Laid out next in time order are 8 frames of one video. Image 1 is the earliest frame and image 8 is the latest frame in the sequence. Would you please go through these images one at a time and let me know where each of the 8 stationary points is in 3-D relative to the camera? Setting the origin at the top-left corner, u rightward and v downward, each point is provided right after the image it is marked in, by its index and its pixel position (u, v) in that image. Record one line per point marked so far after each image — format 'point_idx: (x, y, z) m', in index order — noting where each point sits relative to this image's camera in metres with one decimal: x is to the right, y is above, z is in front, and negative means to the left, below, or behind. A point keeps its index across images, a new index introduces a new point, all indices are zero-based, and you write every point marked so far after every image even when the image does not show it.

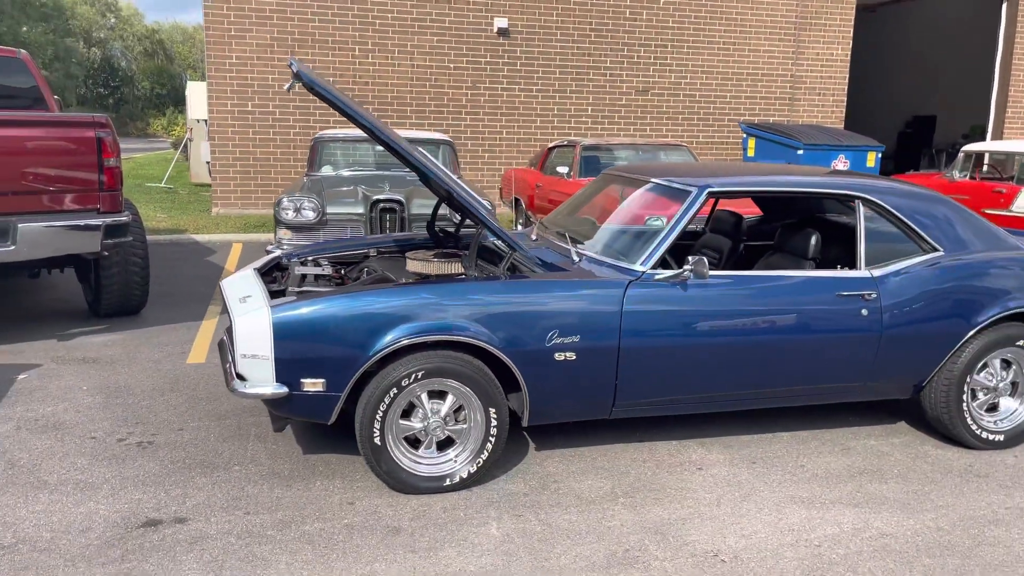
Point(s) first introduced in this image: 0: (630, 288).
0: (+0.5, 0.0, +3.7) m
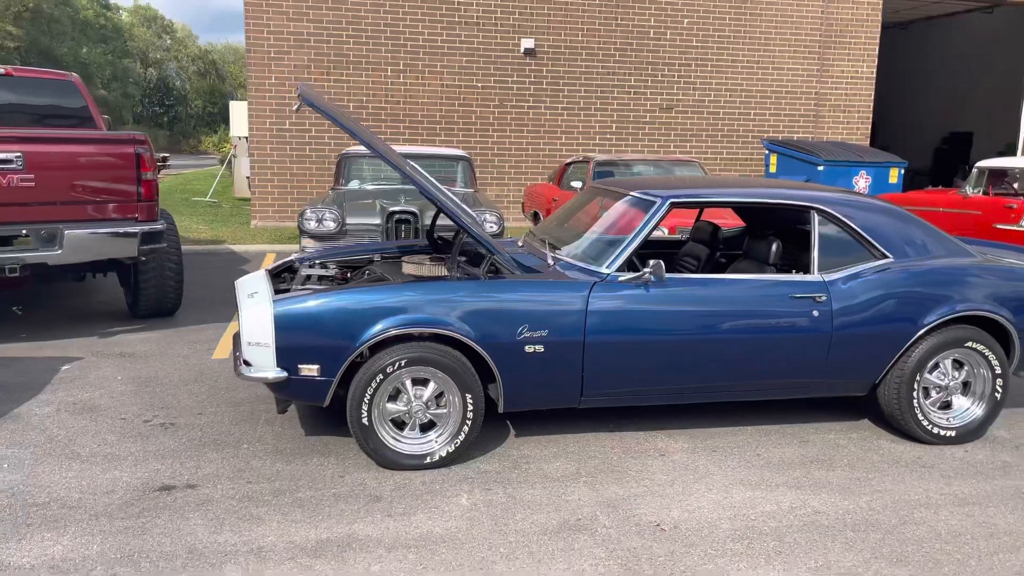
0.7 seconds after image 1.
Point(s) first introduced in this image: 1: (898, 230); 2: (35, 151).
0: (+0.4, 0.0, +4.1) m
1: (+2.0, +0.3, +4.5) m
2: (-3.3, +1.0, +5.9) m
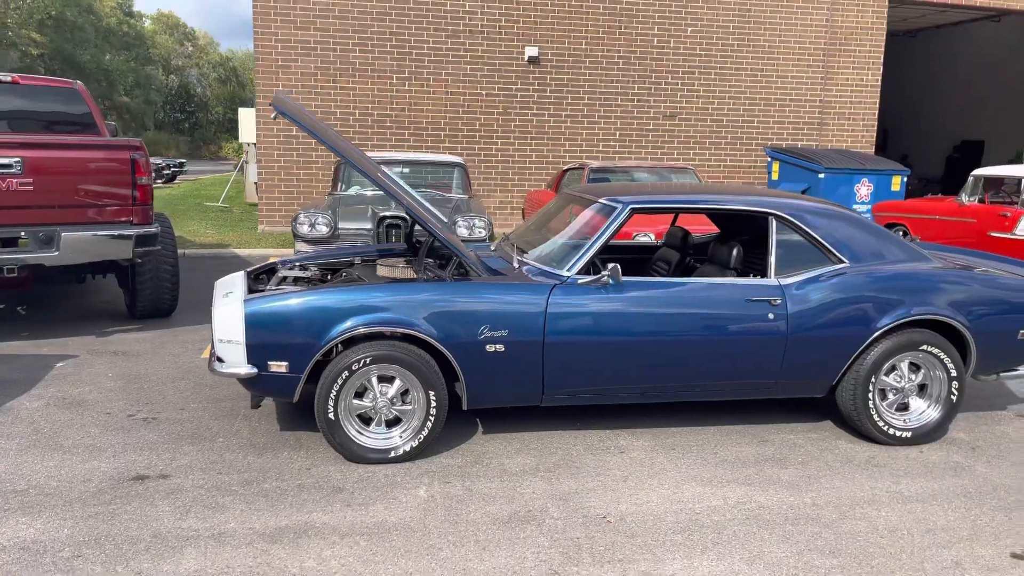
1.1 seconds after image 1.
0: (+0.2, 0.0, +4.3) m
1: (+1.9, +0.3, +4.7) m
2: (-3.5, +1.0, +6.2) m
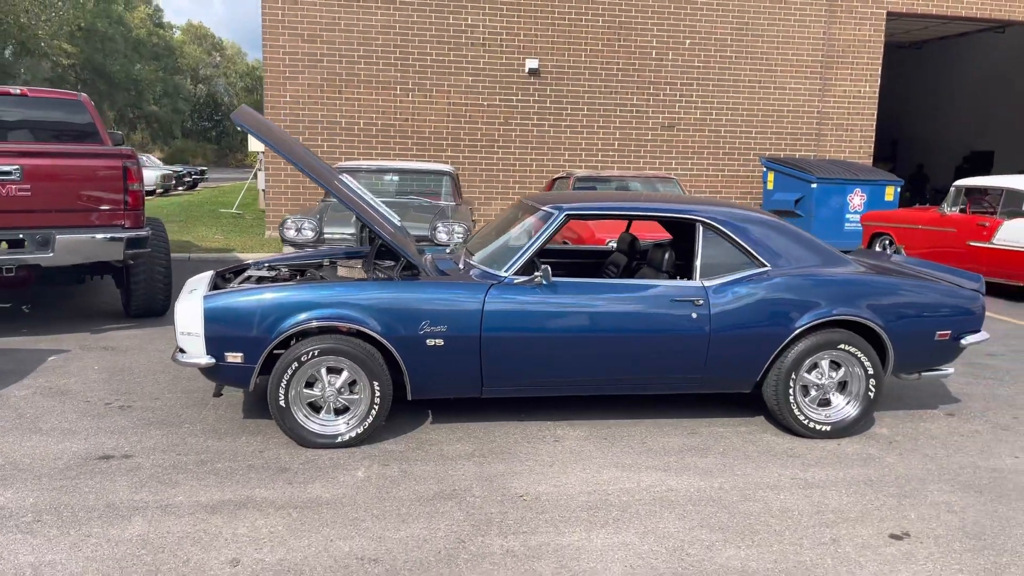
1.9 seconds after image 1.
0: (-0.1, 0.0, +4.6) m
1: (+1.5, +0.3, +5.0) m
2: (-3.8, +1.0, +6.6) m
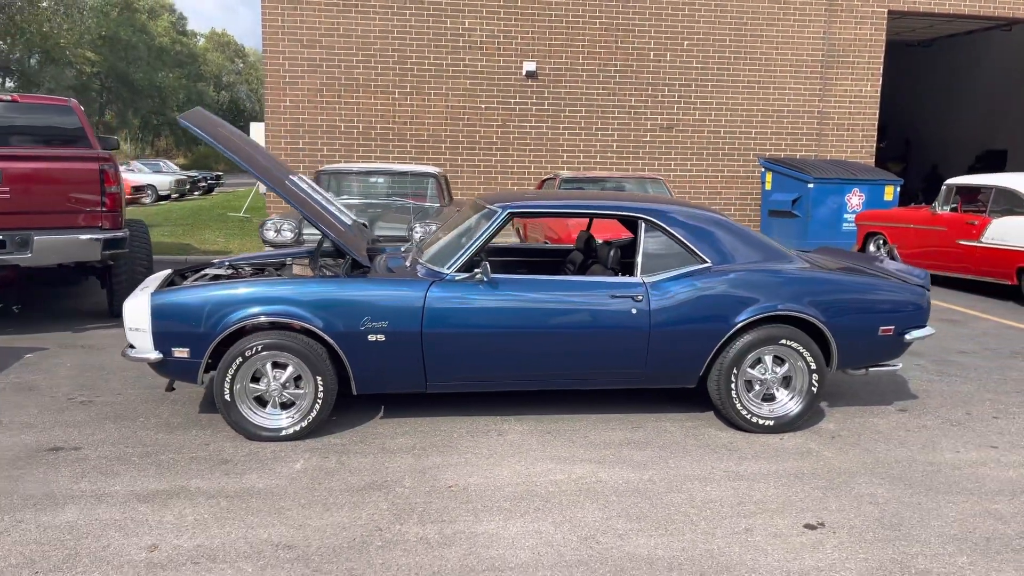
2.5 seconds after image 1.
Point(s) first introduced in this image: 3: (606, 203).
0: (-0.4, 0.0, +4.7) m
1: (+1.2, +0.3, +5.0) m
2: (-4.0, +1.0, +6.8) m
3: (+0.6, +0.5, +5.1) m
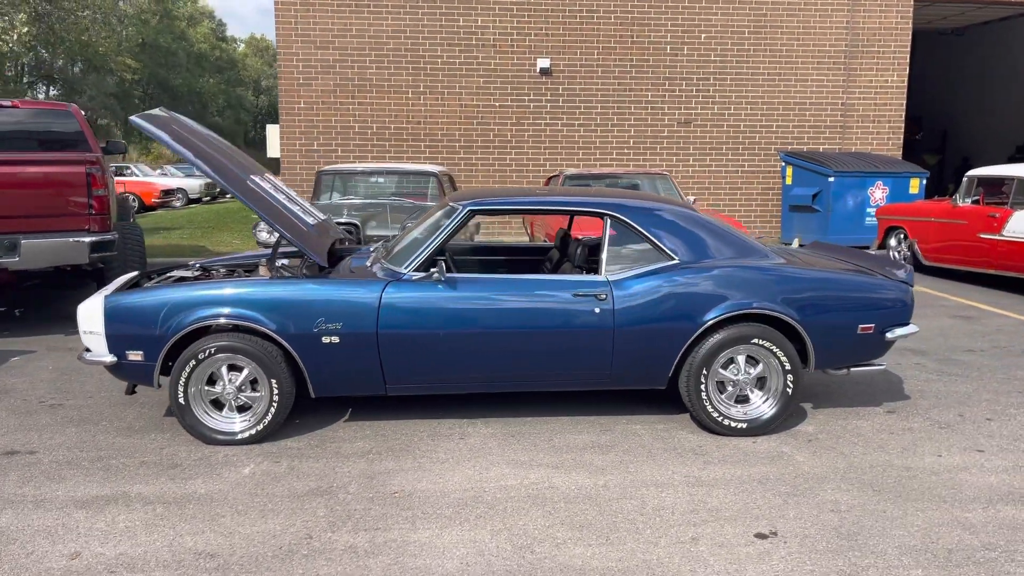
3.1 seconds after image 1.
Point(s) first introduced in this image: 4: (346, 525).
0: (-0.7, 0.0, +4.6) m
1: (+1.0, +0.3, +4.8) m
2: (-4.2, +0.9, +6.8) m
3: (+0.4, +0.5, +4.9) m
4: (-0.7, -1.0, +3.6) m
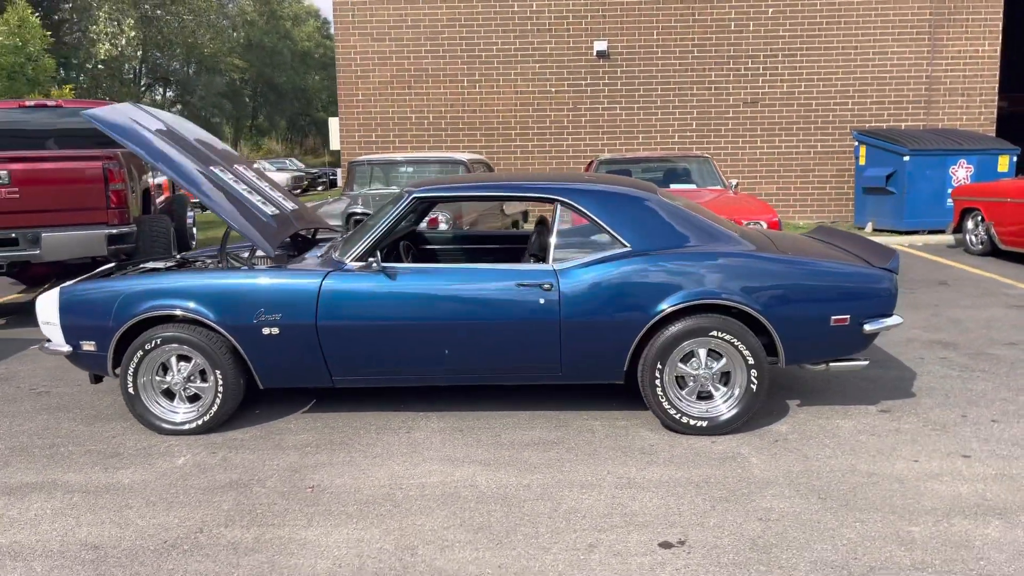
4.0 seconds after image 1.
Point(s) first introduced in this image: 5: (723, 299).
0: (-1.0, +0.1, +4.5) m
1: (+0.7, +0.4, +4.5) m
2: (-4.2, +1.0, +7.2) m
3: (+0.1, +0.6, +4.7) m
4: (-1.1, -1.0, +3.5) m
5: (+1.1, 0.0, +4.3) m
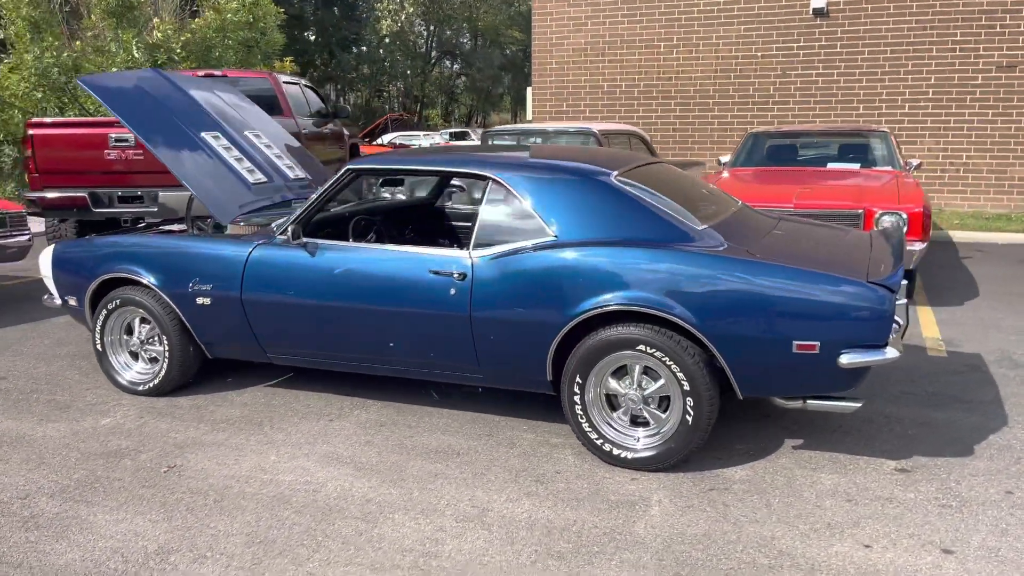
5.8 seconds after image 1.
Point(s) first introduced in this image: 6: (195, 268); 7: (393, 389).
0: (-1.3, +0.2, +4.3) m
1: (+0.4, +0.4, +3.8) m
2: (-3.4, +1.4, +7.8) m
3: (-0.2, +0.6, +4.1) m
4: (-1.8, -0.8, +3.5) m
5: (+0.6, -0.1, +3.5) m
6: (-1.6, +0.1, +4.4) m
7: (-0.7, -0.6, +4.8) m
